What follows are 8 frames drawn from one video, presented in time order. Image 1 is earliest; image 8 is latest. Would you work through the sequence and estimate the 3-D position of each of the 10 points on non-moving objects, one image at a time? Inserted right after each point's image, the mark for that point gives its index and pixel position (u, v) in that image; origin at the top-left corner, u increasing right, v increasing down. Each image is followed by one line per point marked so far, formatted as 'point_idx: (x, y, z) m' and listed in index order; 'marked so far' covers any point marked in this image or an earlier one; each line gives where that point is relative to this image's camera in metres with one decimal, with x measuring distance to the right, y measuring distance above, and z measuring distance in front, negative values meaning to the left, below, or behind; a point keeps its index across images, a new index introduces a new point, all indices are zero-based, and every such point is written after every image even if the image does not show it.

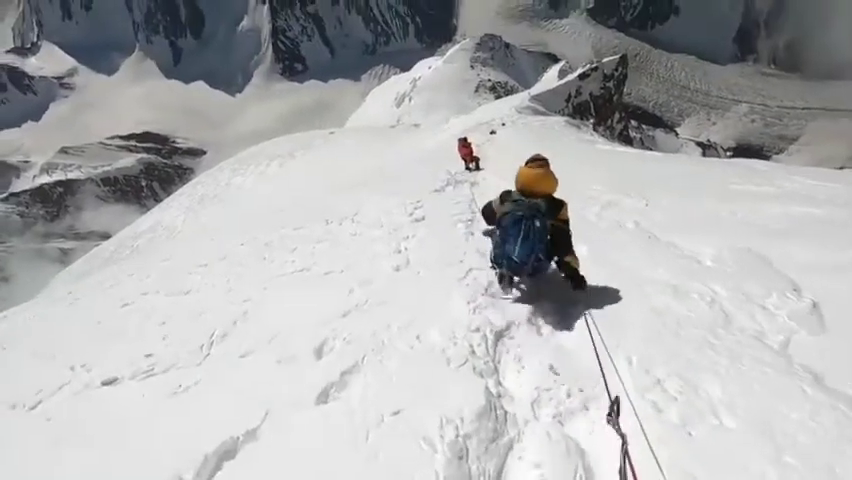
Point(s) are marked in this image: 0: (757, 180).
0: (+12.4, +2.3, +16.8) m
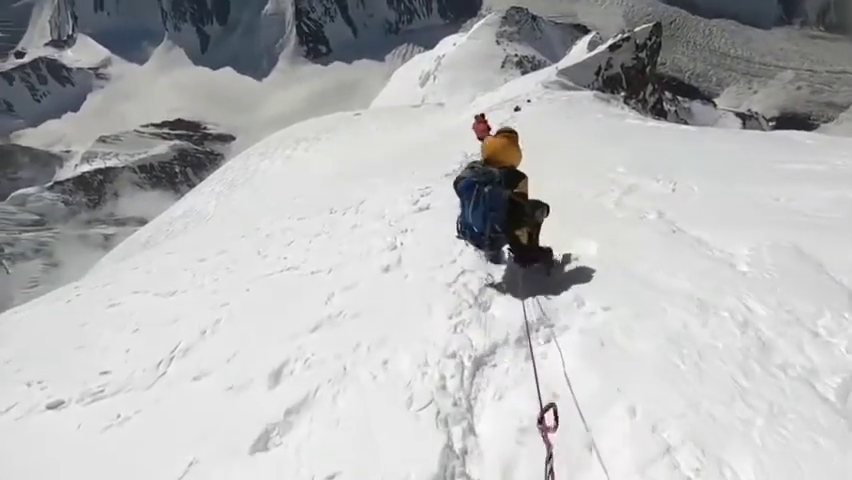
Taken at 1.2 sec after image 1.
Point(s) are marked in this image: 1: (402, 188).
0: (+12.6, +2.8, +14.9) m
1: (-0.9, +2.2, +18.5) m
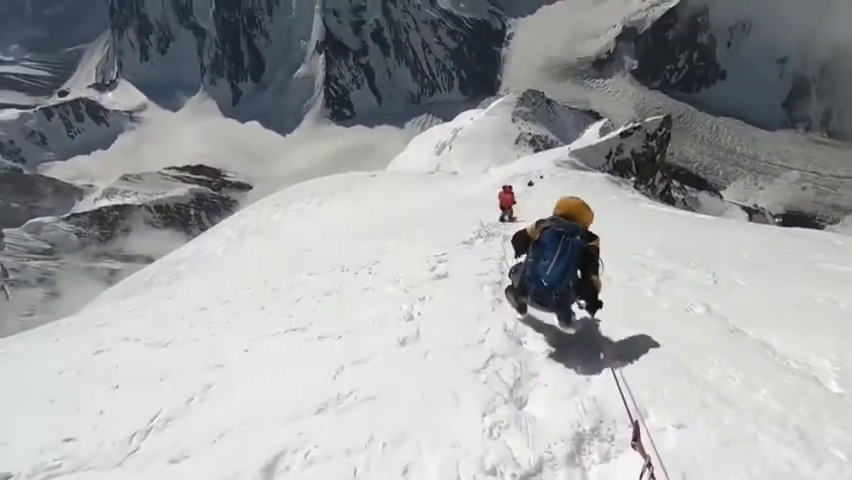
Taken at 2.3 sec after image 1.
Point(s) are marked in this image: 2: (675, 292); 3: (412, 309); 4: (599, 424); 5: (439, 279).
0: (+13.3, -0.6, +14.1) m
1: (-0.2, -0.4, +17.8) m
2: (+5.8, -1.2, +10.4) m
3: (-0.3, -1.6, +10.8) m
4: (+2.1, -2.3, +5.4) m
5: (+0.4, -1.2, +14.0) m
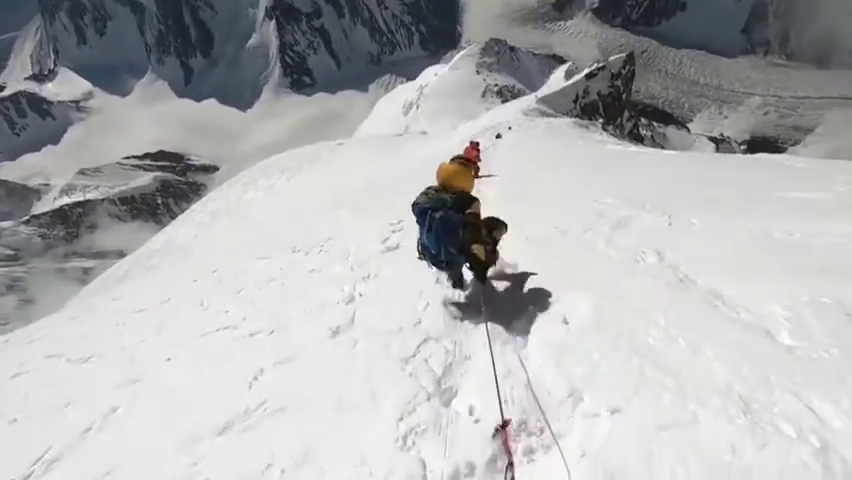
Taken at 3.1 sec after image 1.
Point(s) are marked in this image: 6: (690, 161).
0: (+11.6, +1.7, +13.8) m
1: (-2.0, +0.7, +16.9) m
2: (+4.4, 0.0, +9.8) m
3: (-1.6, -1.1, +10.0) m
4: (+1.1, -1.9, +4.8) m
5: (-1.1, -0.3, +13.2) m
6: (+11.4, +3.4, +19.6) m
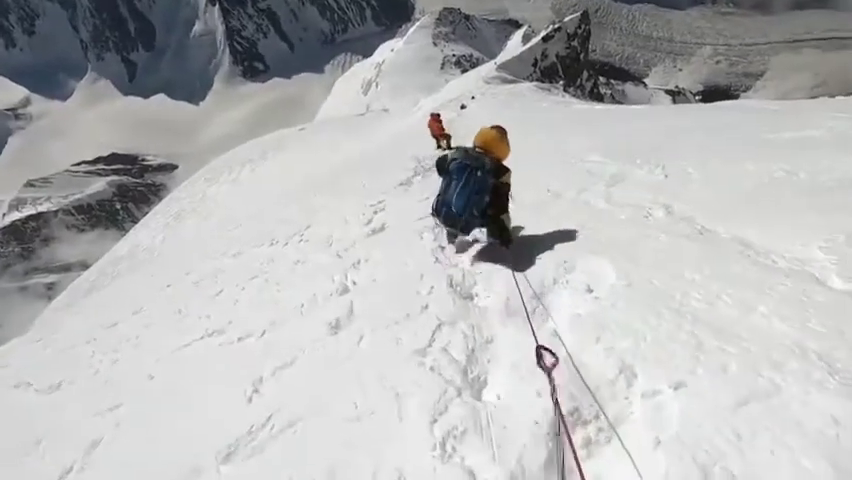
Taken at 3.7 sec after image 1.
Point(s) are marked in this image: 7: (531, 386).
0: (+11.0, +3.6, +13.6) m
1: (-2.6, +1.3, +16.1) m
2: (+4.2, +0.9, +9.4) m
3: (-1.7, -0.8, +9.3) m
4: (+1.4, -1.5, +4.3) m
5: (-1.4, +0.2, +12.5) m
6: (+10.2, +5.5, +19.4) m
7: (+1.1, -1.6, +4.9) m
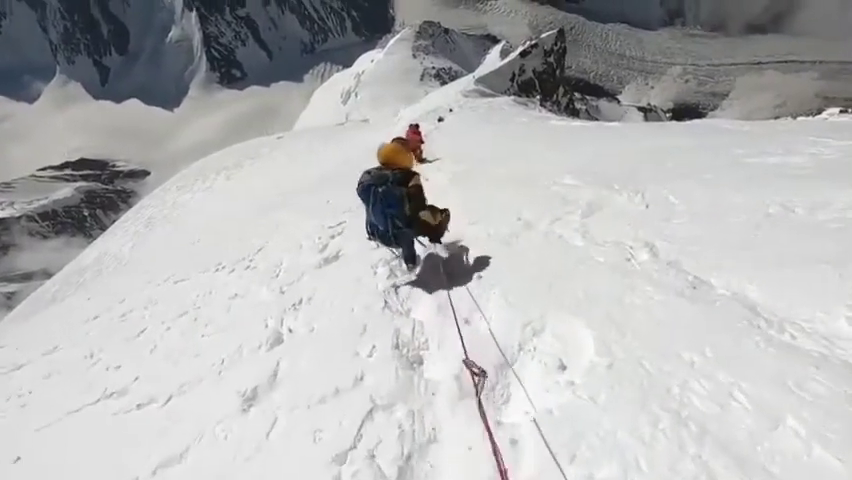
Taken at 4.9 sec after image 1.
0: (+9.9, +2.7, +12.9) m
1: (-3.8, +0.5, +14.6) m
2: (+3.4, +0.2, +8.3) m
3: (-2.5, -1.5, +7.9) m
4: (+0.8, -2.1, +3.1) m
5: (-2.4, -0.6, +11.1) m
6: (+8.9, +4.5, +18.7) m
7: (+0.5, -2.2, +3.6) m
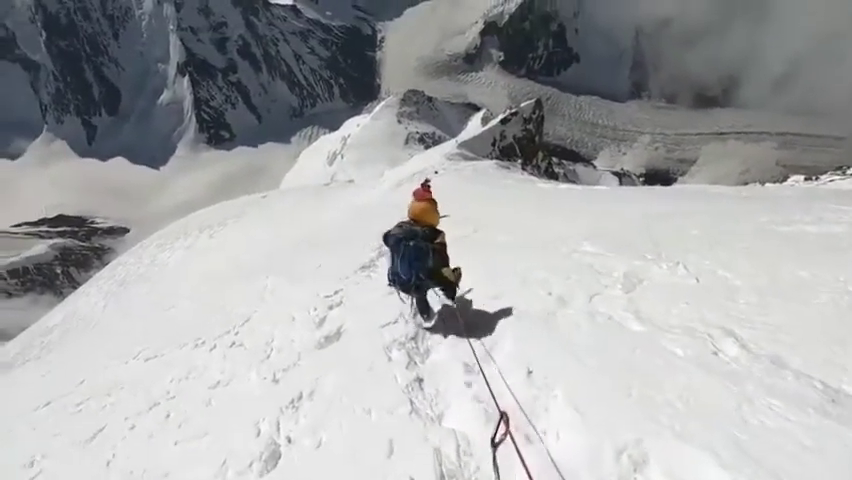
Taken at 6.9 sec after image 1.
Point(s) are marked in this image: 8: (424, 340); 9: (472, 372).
0: (+10.2, +0.7, +12.3) m
1: (-3.6, -1.6, +13.2) m
2: (+3.8, -1.1, +7.1) m
3: (-2.1, -2.7, +6.3) m
4: (+1.4, -2.7, +1.5) m
5: (-2.1, -2.2, +9.6) m
6: (+9.0, +1.7, +18.2) m
7: (+1.1, -2.8, +2.0) m
8: (0.0, -1.7, +7.7) m
9: (+0.7, -1.9, +6.4) m
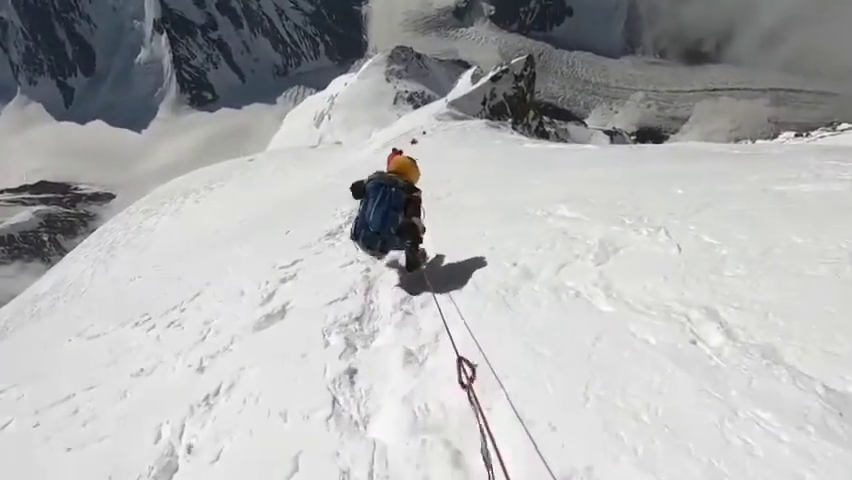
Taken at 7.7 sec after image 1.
0: (+9.2, +1.7, +11.3) m
1: (-4.6, -0.7, +12.1) m
2: (+2.9, -0.7, +6.1) m
3: (-2.9, -2.3, +5.3) m
4: (+0.7, -2.7, +0.7) m
5: (-3.0, -1.6, +8.6) m
6: (+7.8, +3.2, +17.0) m
7: (+0.3, -2.8, +1.2) m
8: (-0.9, -1.2, +6.7) m
9: (-0.2, -1.5, +5.4) m
